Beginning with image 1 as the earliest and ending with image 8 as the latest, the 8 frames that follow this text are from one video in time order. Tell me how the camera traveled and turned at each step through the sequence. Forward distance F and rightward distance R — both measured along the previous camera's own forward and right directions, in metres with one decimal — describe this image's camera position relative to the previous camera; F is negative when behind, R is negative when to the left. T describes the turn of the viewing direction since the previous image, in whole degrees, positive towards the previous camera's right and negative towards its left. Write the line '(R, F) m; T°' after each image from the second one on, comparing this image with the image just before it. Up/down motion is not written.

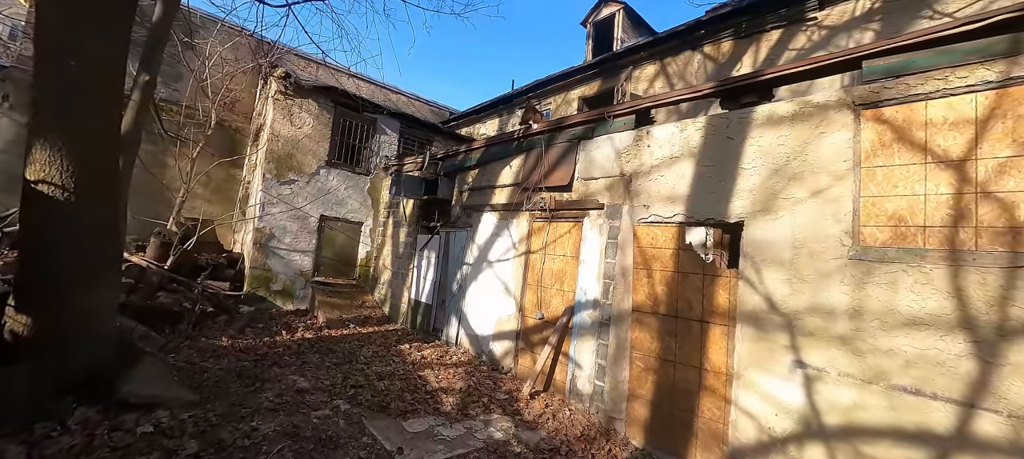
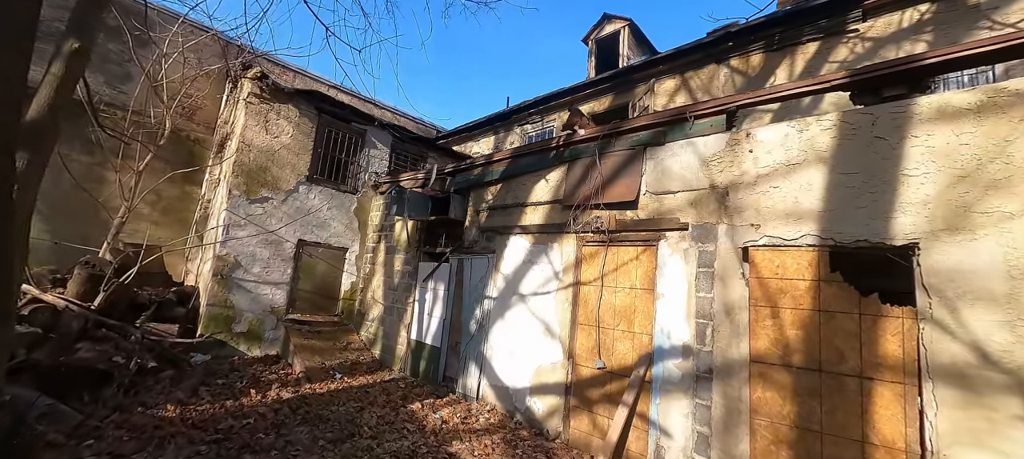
(-0.9, +1.1) m; +5°
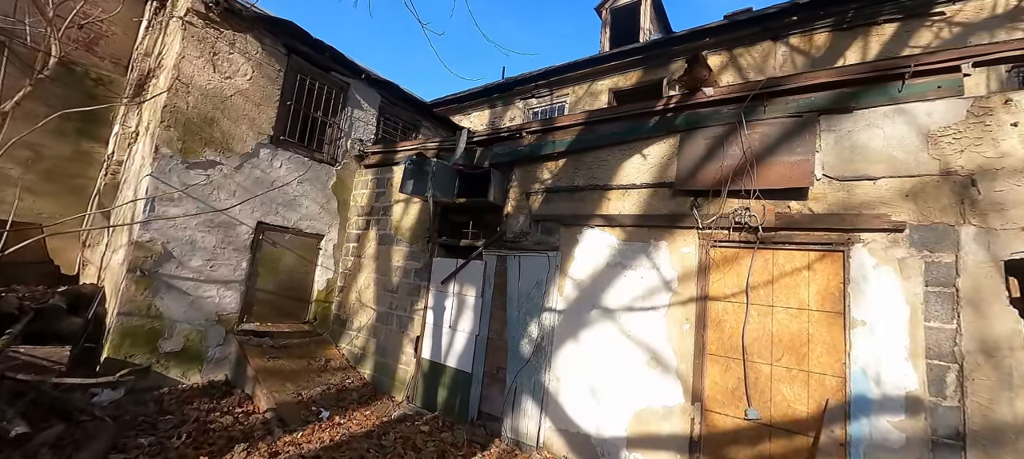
(-1.3, +1.5) m; +9°
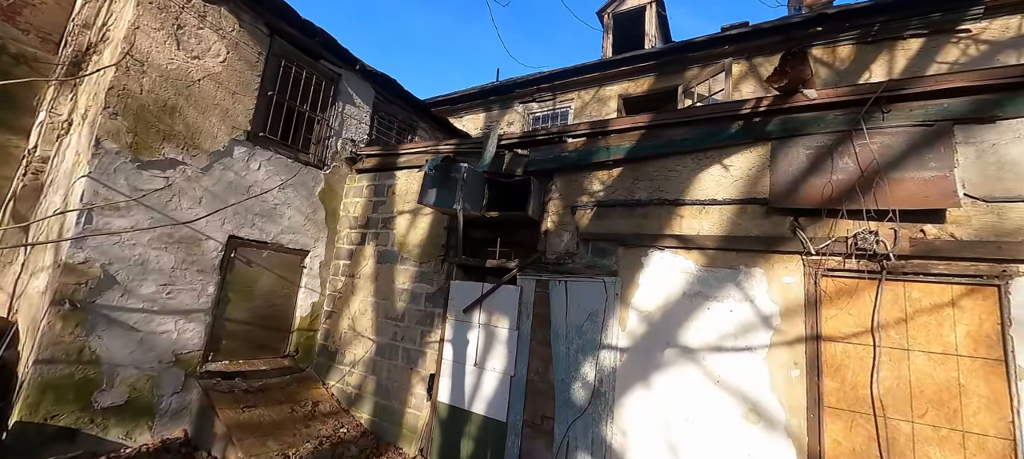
(-0.8, +0.7) m; +6°
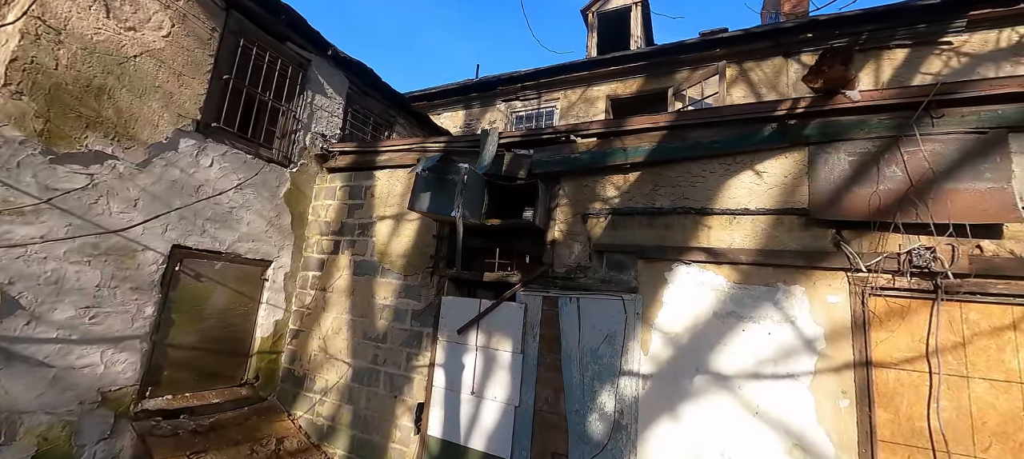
(-0.3, +0.5) m; +5°
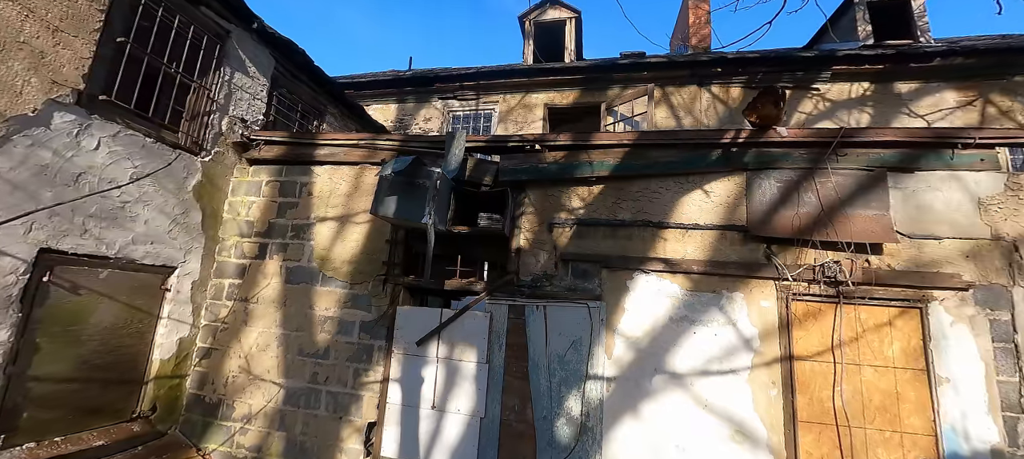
(-0.6, +0.1) m; +14°
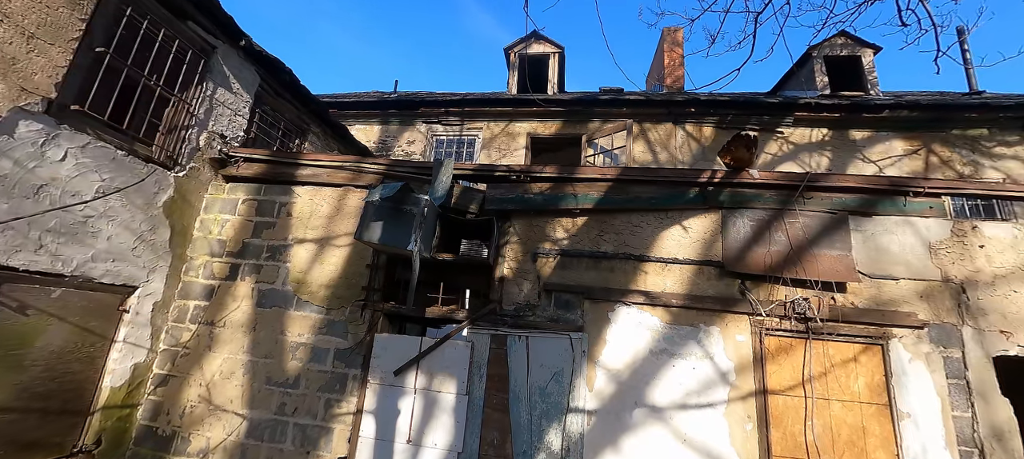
(-0.1, 0.0) m; +4°
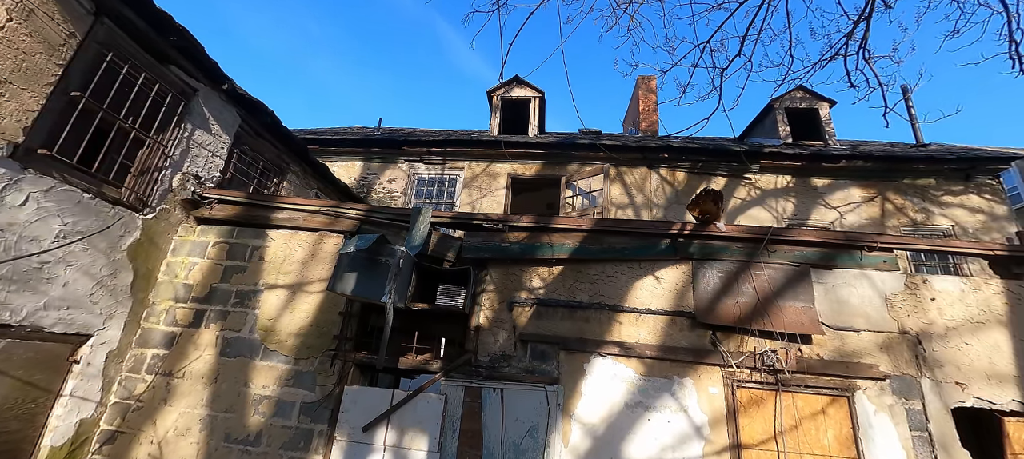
(0.0, 0.0) m; +3°
